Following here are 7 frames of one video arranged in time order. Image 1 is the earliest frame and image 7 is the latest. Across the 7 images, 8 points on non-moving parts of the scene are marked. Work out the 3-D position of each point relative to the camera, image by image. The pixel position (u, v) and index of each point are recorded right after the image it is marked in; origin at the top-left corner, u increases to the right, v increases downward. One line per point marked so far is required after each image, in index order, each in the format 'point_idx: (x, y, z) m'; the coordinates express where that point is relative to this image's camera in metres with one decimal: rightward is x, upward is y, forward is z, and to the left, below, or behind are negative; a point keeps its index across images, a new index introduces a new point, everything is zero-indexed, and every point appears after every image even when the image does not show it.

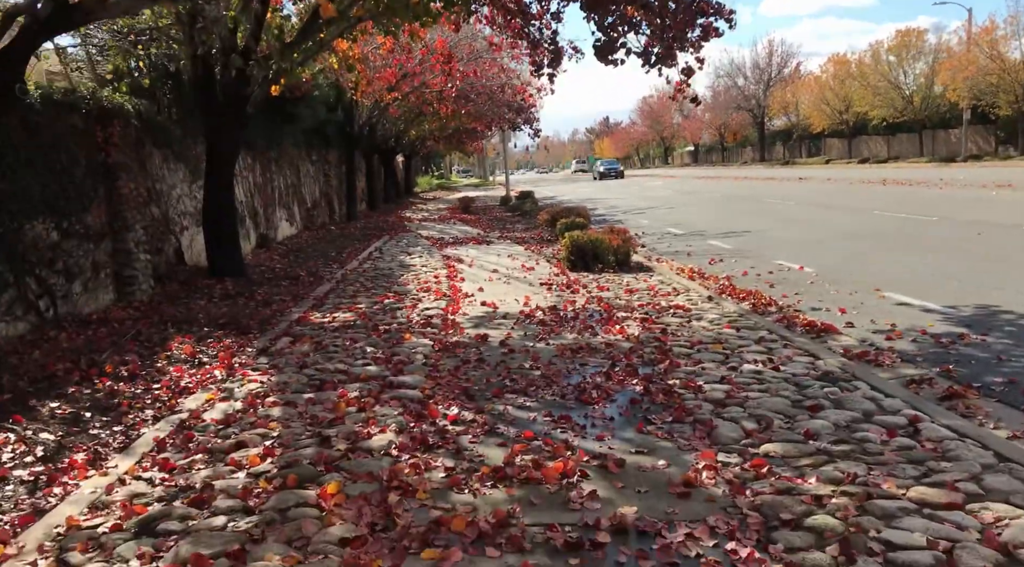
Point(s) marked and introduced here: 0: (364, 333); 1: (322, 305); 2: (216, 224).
0: (-1.4, -0.5, +7.5) m
1: (-2.2, -0.2, +9.2) m
2: (-3.8, +0.8, +10.1) m
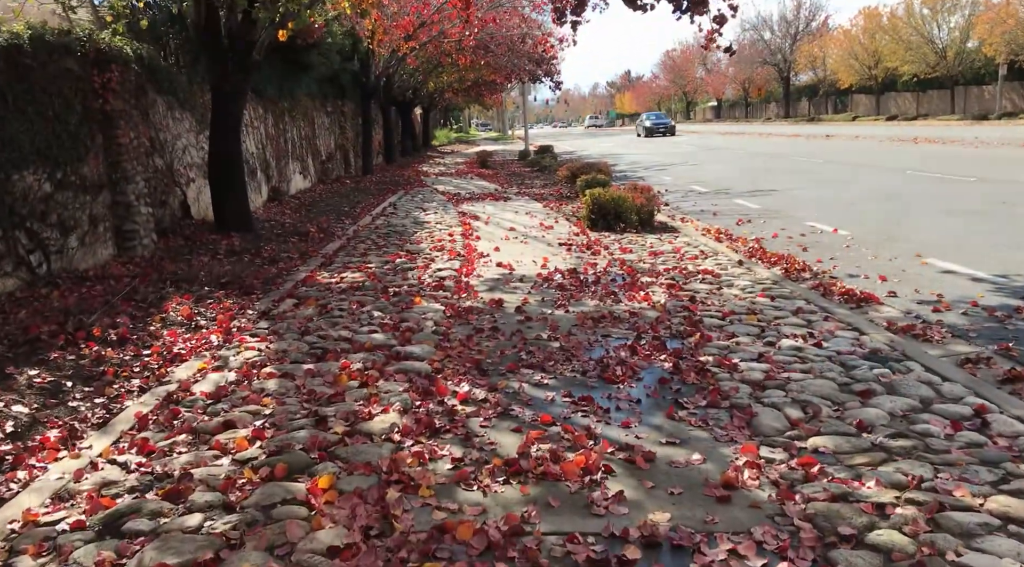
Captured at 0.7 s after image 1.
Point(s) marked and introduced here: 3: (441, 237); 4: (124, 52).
0: (-1.2, -0.1, +7.1) m
1: (-2.0, +0.2, +8.8) m
2: (-3.5, +1.3, +9.7) m
3: (-1.0, +0.6, +10.7) m
4: (-4.1, +2.5, +8.4) m
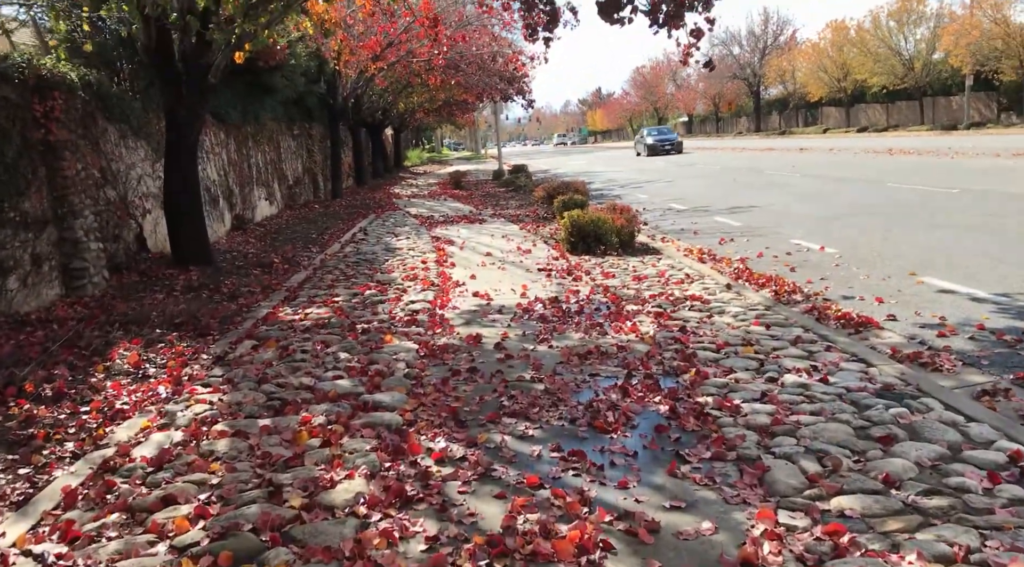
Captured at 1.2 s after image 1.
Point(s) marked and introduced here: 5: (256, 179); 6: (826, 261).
0: (-1.4, -0.4, +6.6) m
1: (-2.3, -0.1, +8.3) m
2: (-3.8, +0.9, +9.1) m
3: (-1.3, +0.2, +10.3) m
4: (-4.4, +2.1, +7.9) m
5: (-5.0, +2.0, +15.5) m
6: (+3.8, +0.3, +9.5) m
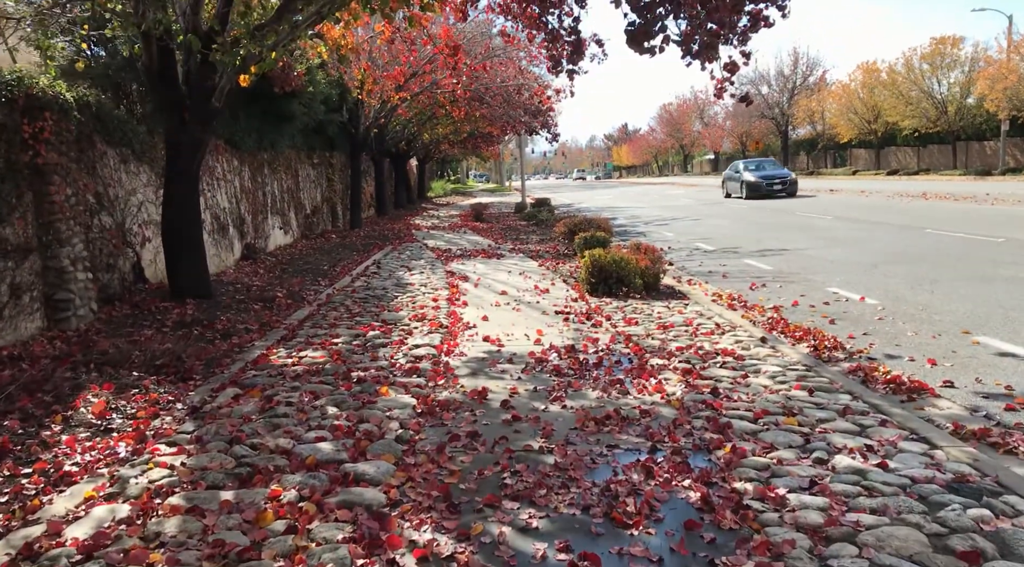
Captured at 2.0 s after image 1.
0: (-1.3, -0.7, +5.9) m
1: (-2.1, -0.5, +7.7) m
2: (-3.6, +0.5, +8.6) m
3: (-1.1, -0.2, +9.7) m
4: (-4.2, +1.8, +7.5) m
5: (-4.6, +1.4, +15.1) m
6: (+3.9, -0.3, +8.8) m
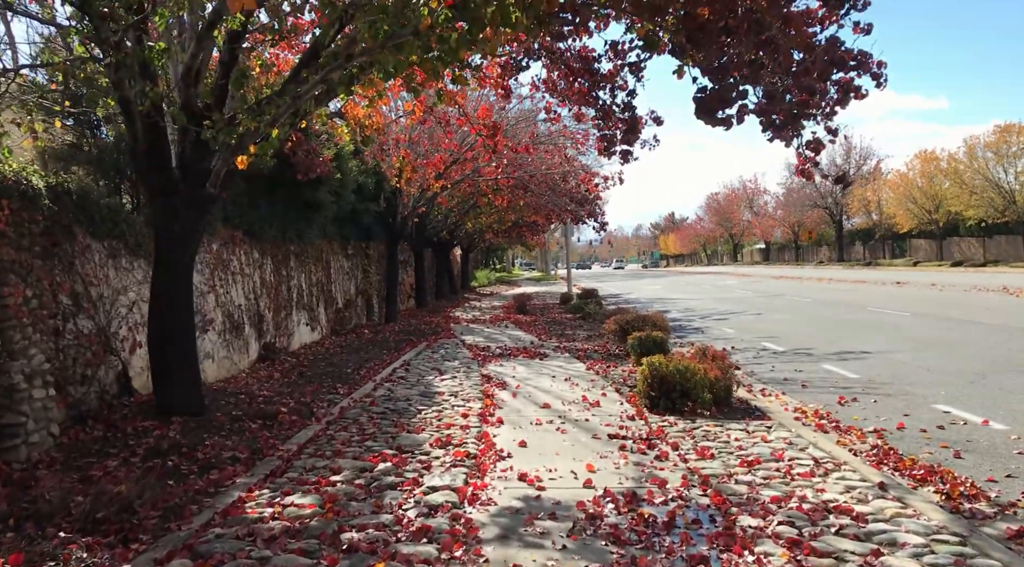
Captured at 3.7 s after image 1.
0: (-1.1, -1.5, +4.5) m
1: (-1.8, -1.5, +6.2) m
2: (-3.2, -0.5, +7.4) m
3: (-0.6, -1.4, +8.2) m
4: (-3.9, +0.8, +6.4) m
5: (-3.8, -0.3, +13.9) m
6: (+4.3, -1.4, +7.0) m
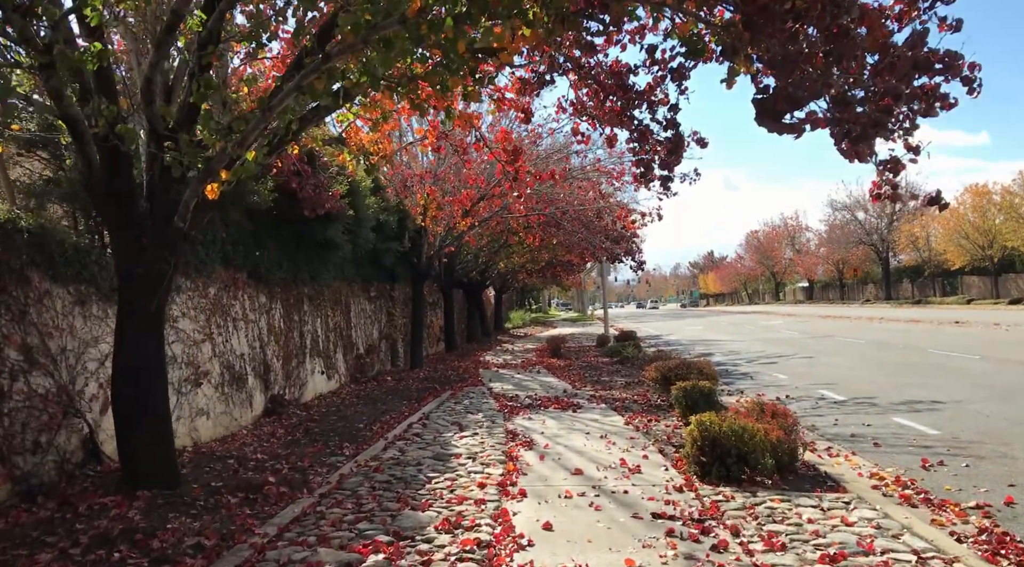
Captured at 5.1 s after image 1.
0: (-1.1, -1.7, +3.3) m
1: (-1.7, -1.8, +5.1) m
2: (-3.1, -1.0, +6.4) m
3: (-0.4, -1.8, +7.0) m
4: (-3.7, +0.5, +5.5) m
5: (-3.3, -1.1, +12.9) m
6: (+4.5, -1.7, +5.6) m
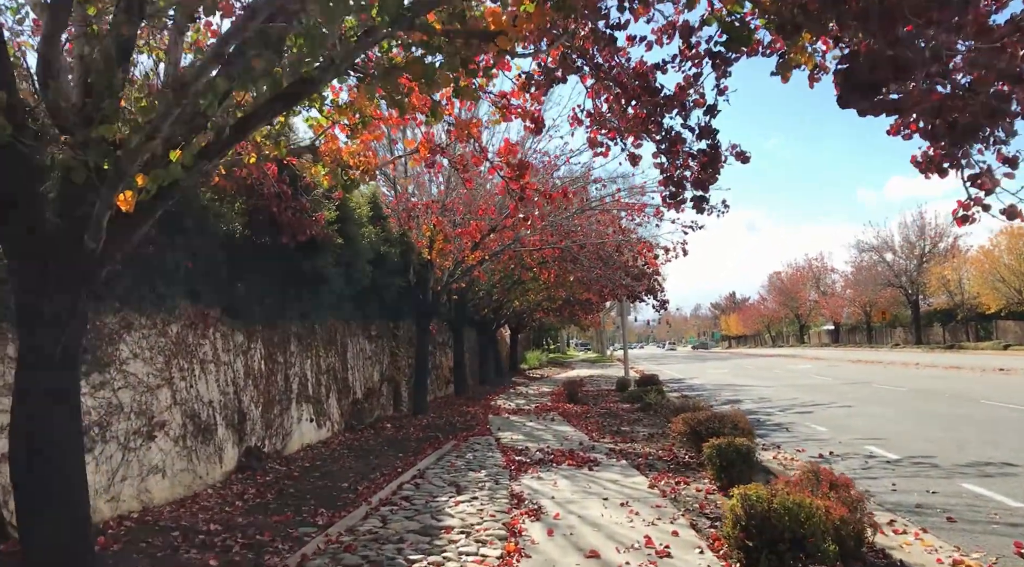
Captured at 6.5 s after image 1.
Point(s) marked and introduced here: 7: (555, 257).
0: (-1.2, -1.8, +1.9) m
1: (-1.7, -2.0, +3.7) m
2: (-3.1, -1.2, +5.1) m
3: (-0.4, -2.1, +5.6) m
4: (-3.8, +0.3, +4.3) m
5: (-3.2, -1.6, +11.6) m
6: (+4.4, -2.0, +4.1) m
7: (+1.0, +0.6, +17.7) m
